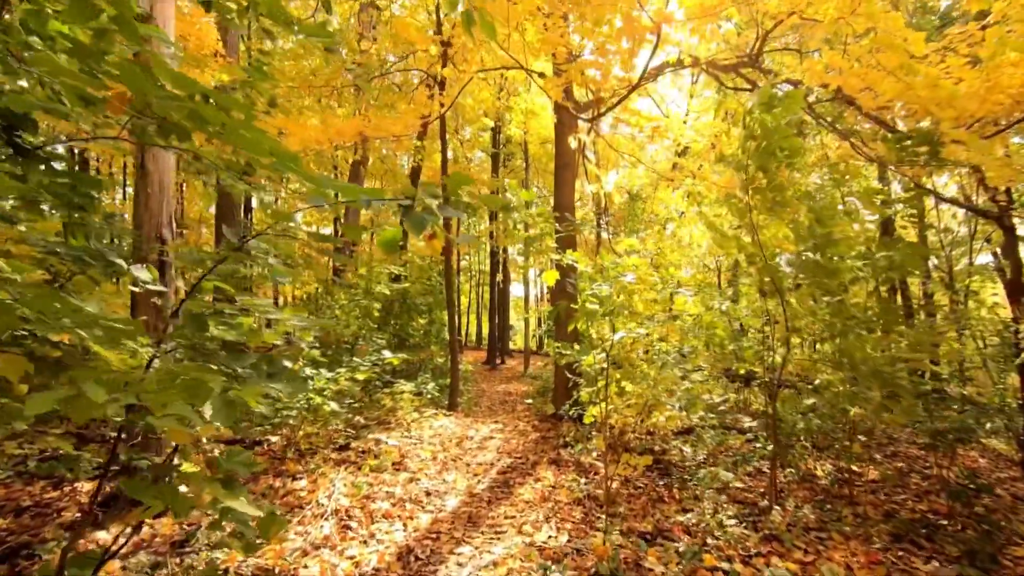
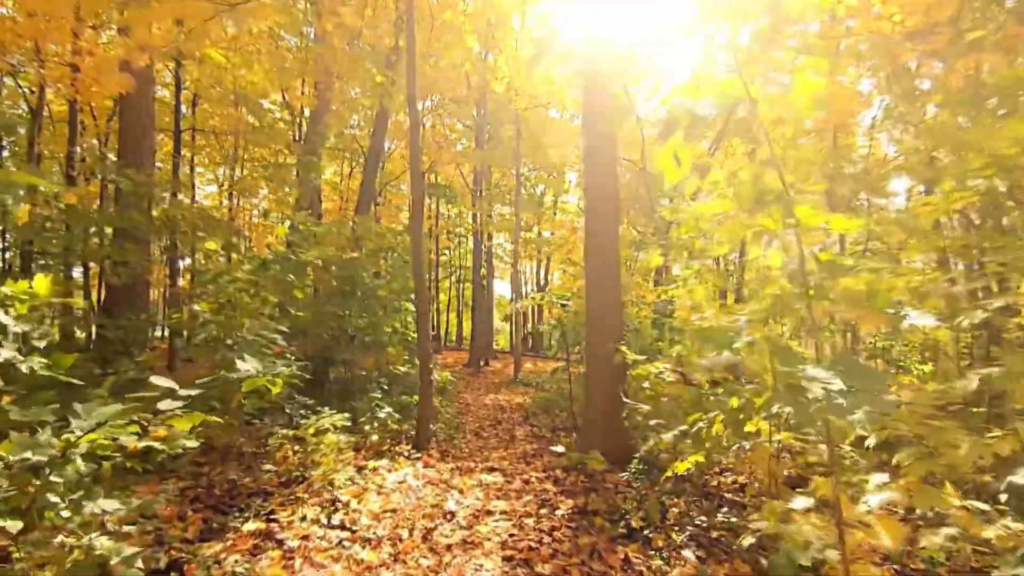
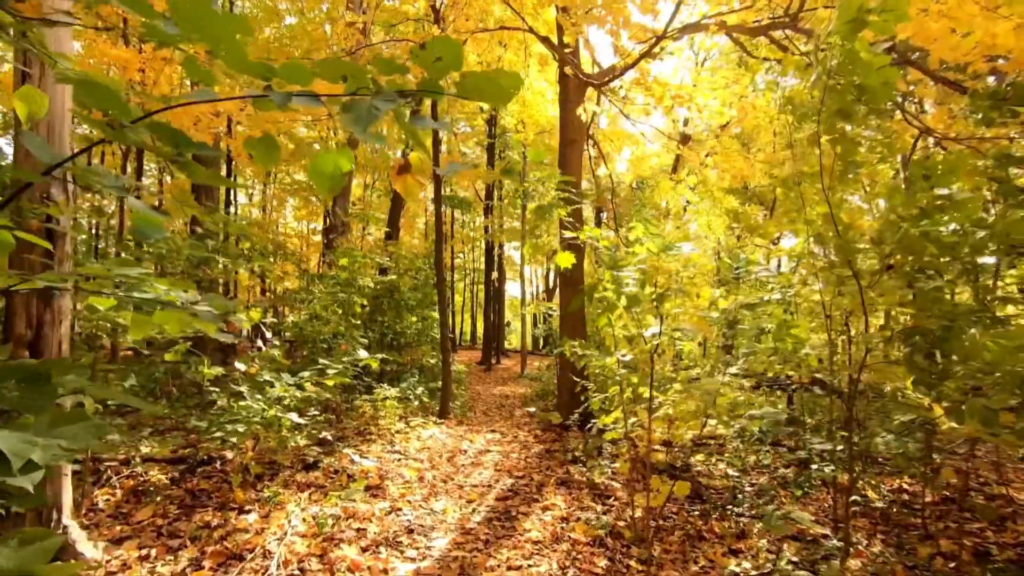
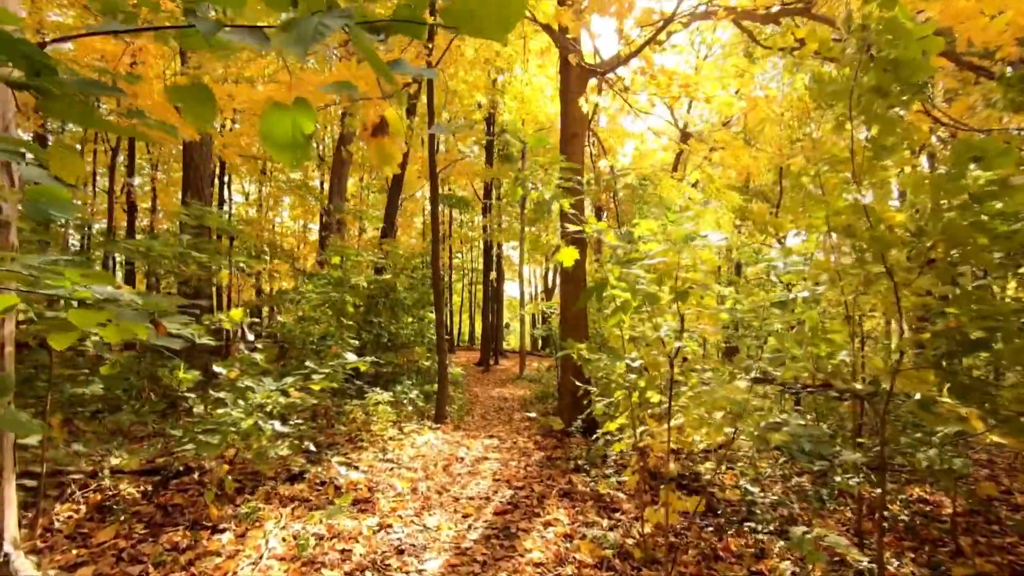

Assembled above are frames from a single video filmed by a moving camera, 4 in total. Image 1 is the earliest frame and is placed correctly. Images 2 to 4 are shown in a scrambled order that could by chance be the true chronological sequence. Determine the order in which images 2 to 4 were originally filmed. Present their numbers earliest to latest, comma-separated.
3, 4, 2
